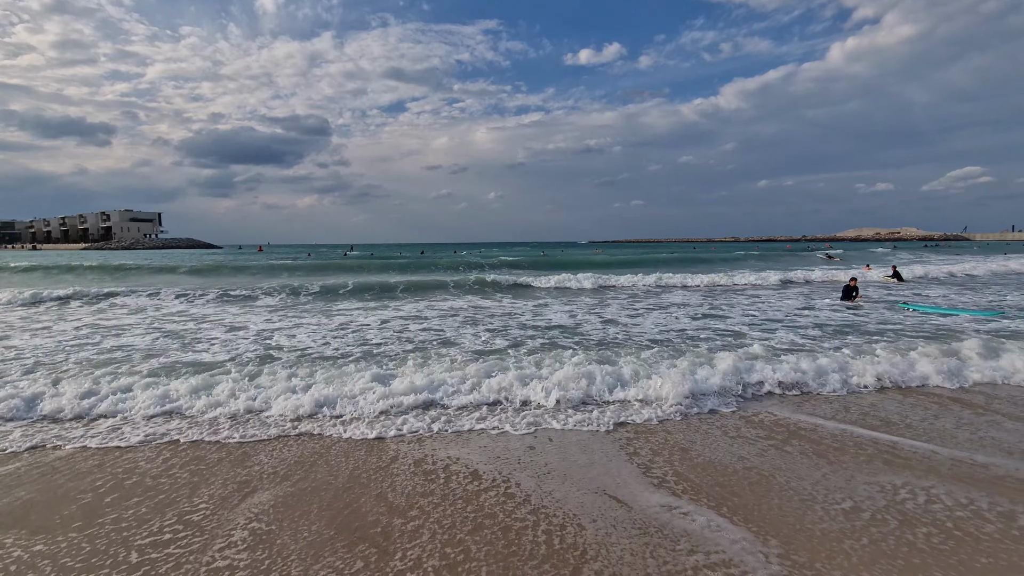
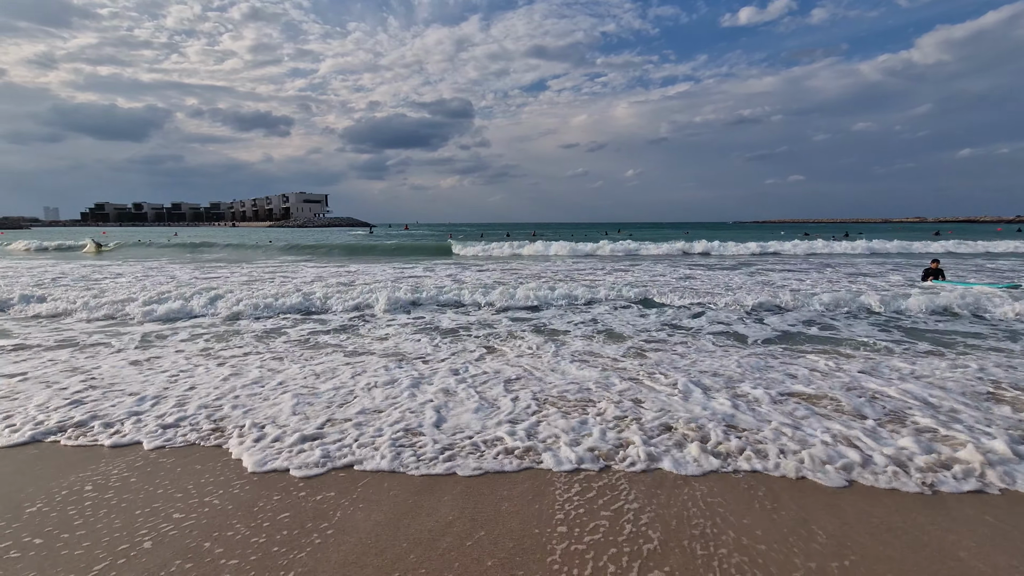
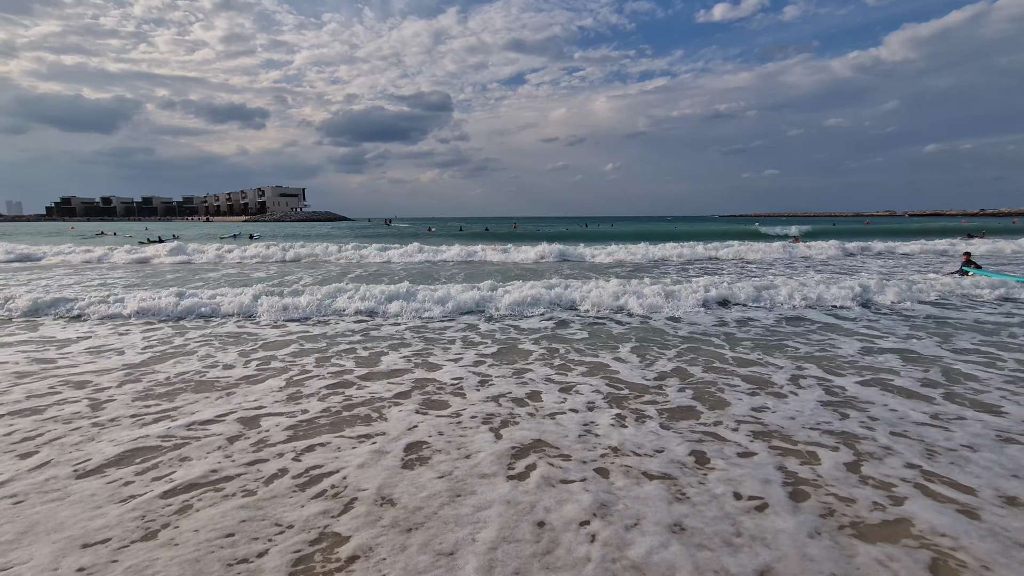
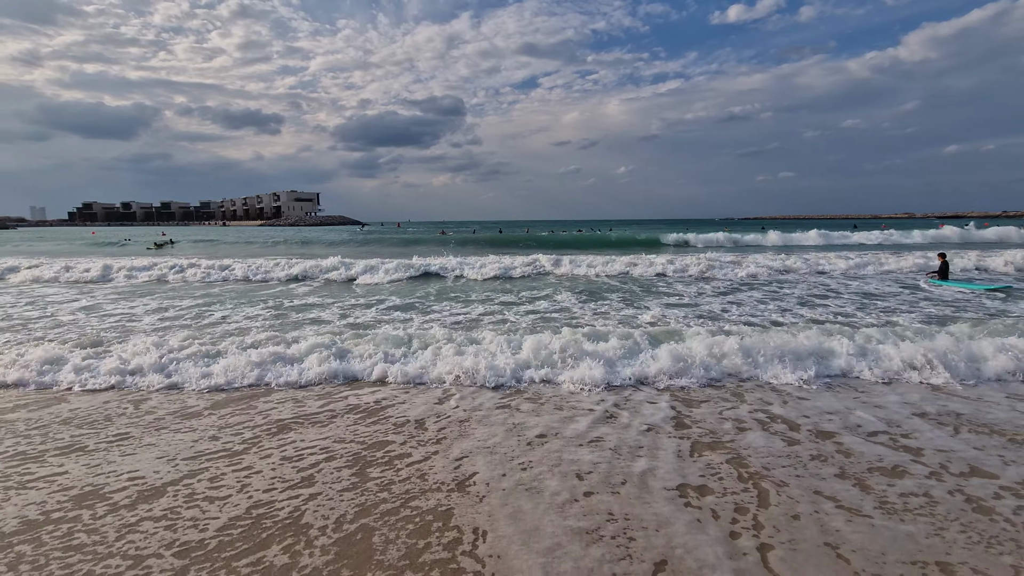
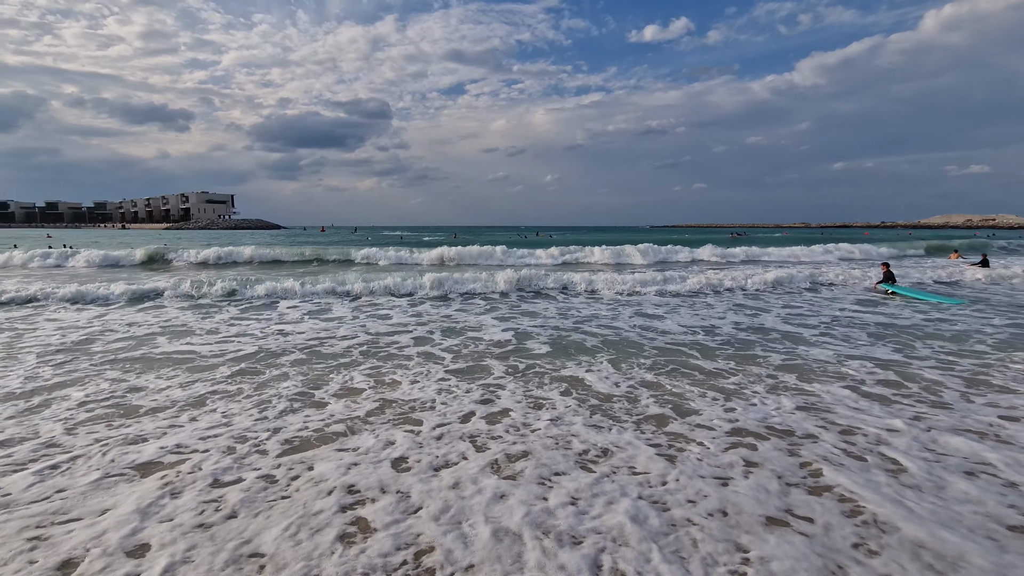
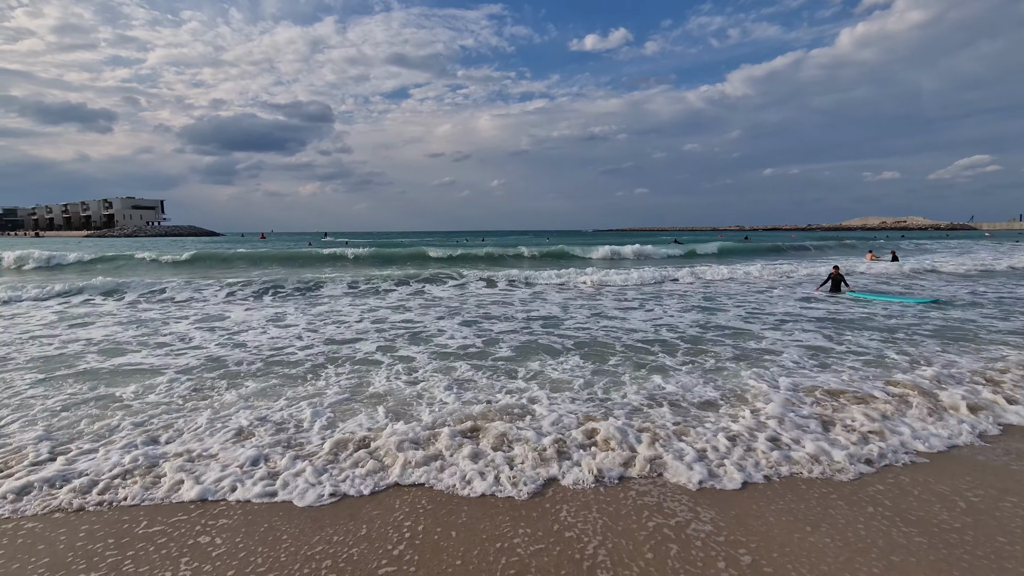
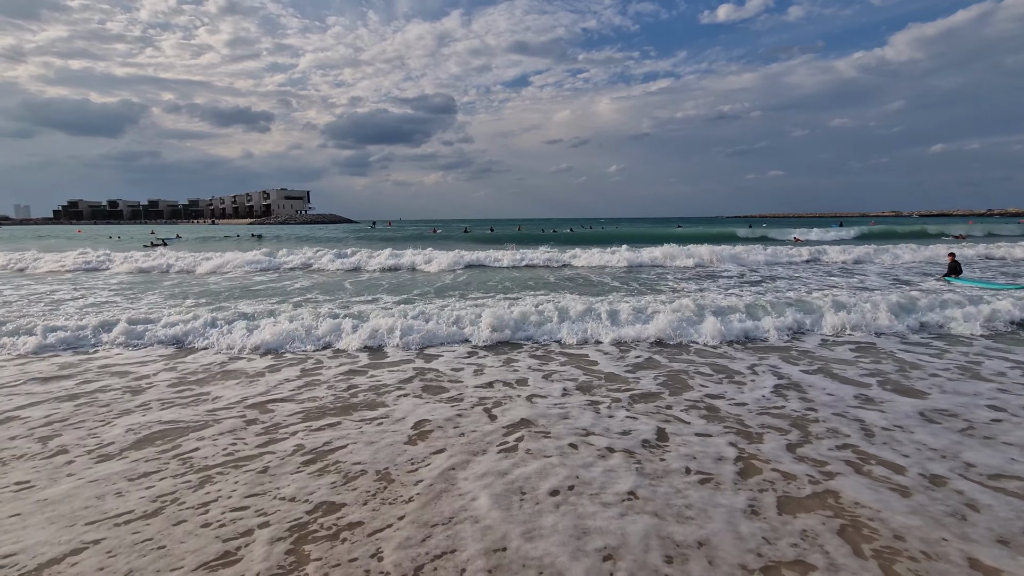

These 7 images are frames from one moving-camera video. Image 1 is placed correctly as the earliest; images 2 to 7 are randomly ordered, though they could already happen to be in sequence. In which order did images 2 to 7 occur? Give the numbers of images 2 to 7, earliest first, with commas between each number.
6, 5, 3, 7, 4, 2
